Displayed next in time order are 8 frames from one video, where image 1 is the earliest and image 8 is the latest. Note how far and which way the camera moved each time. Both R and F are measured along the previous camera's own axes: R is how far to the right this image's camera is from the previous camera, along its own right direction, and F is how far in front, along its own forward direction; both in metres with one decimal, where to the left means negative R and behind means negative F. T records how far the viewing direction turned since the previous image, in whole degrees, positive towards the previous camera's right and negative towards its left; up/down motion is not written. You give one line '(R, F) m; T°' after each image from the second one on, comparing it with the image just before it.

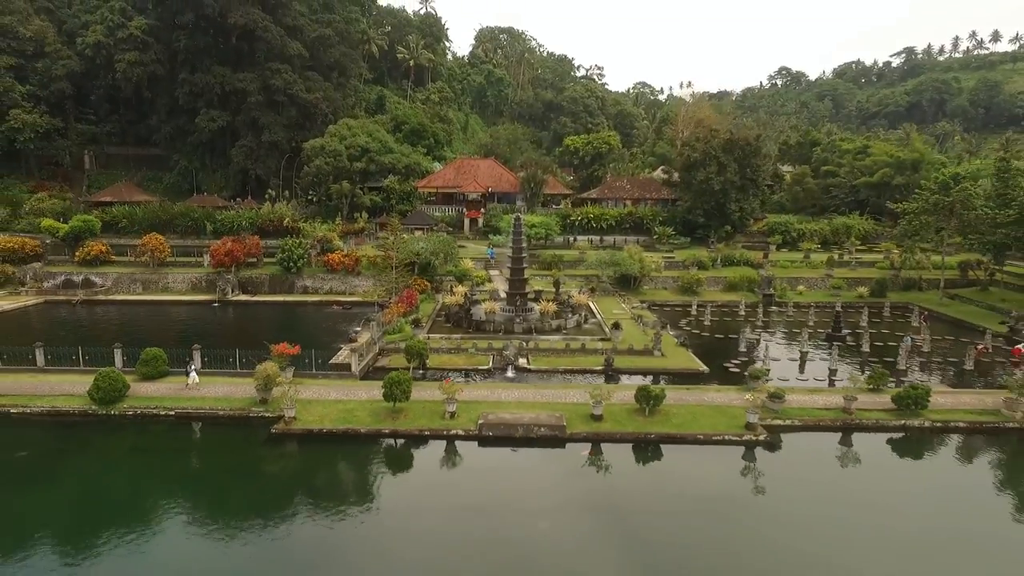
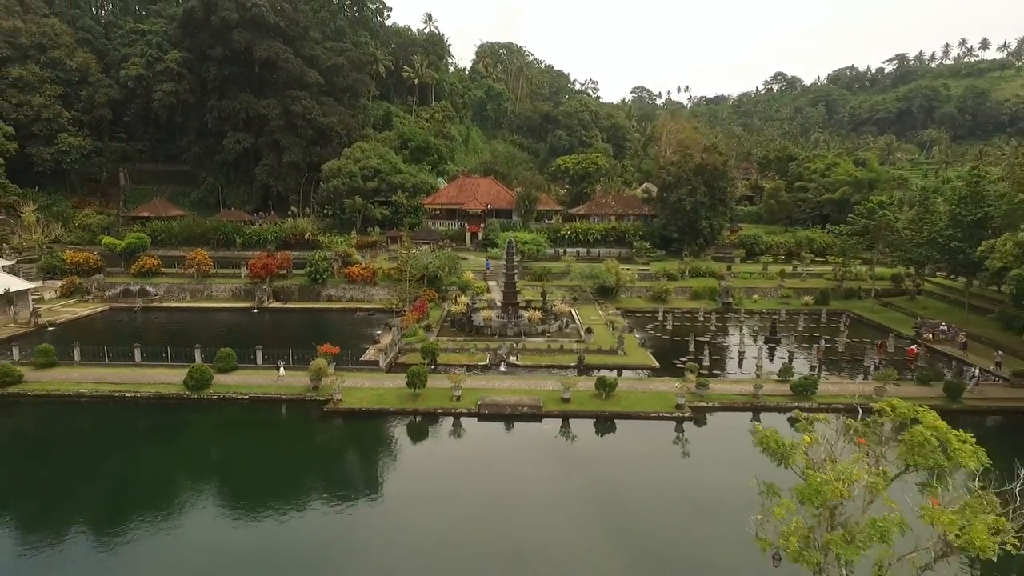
(+0.3, -4.9) m; 0°
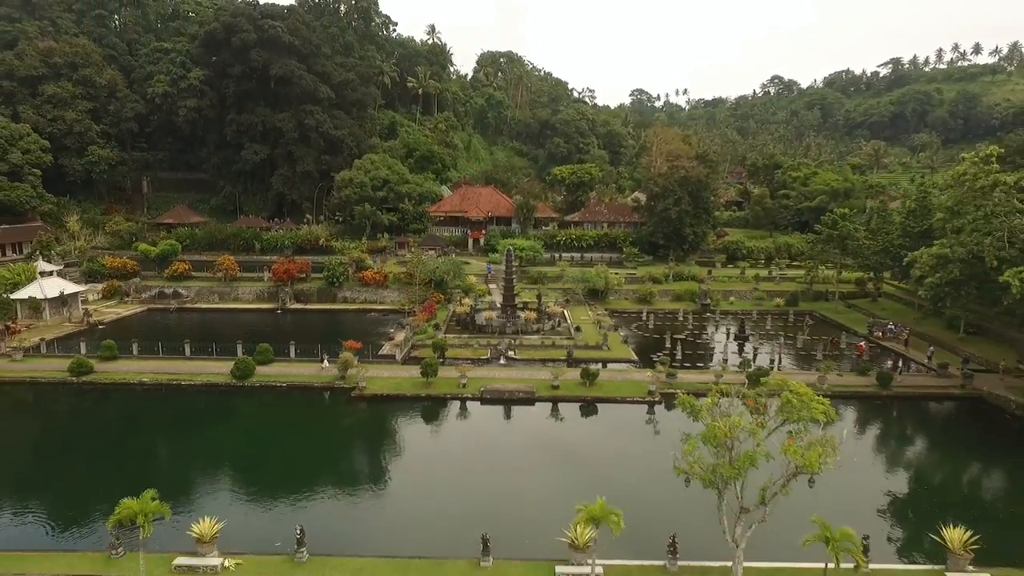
(+0.1, -3.5) m; 0°
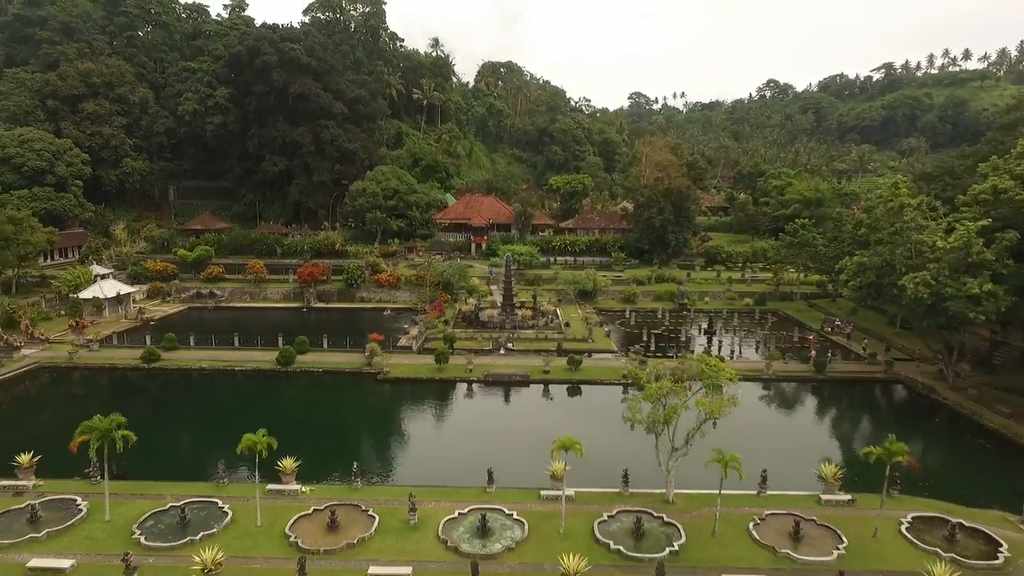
(+0.1, -4.7) m; 0°
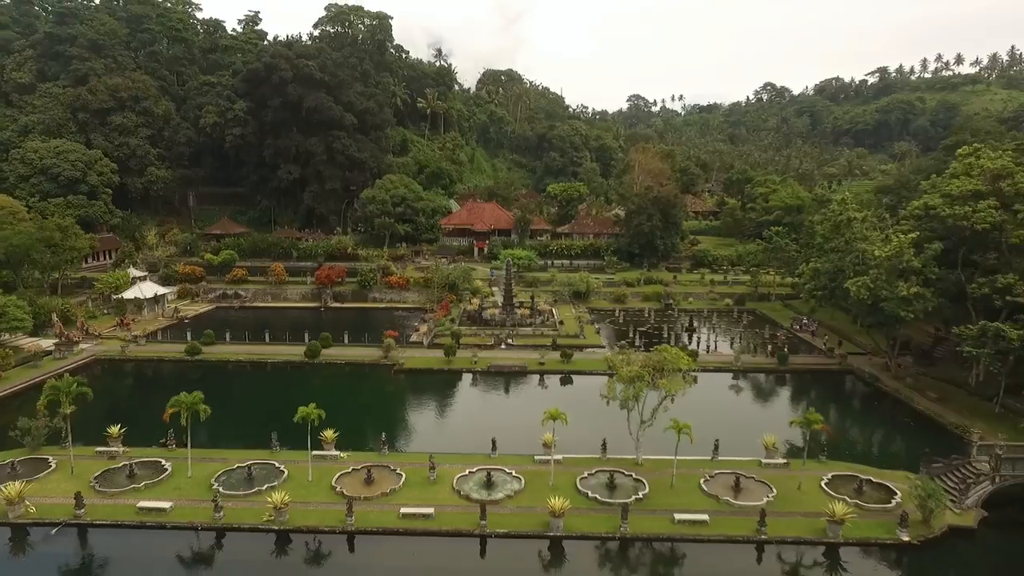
(0.0, -3.8) m; 0°
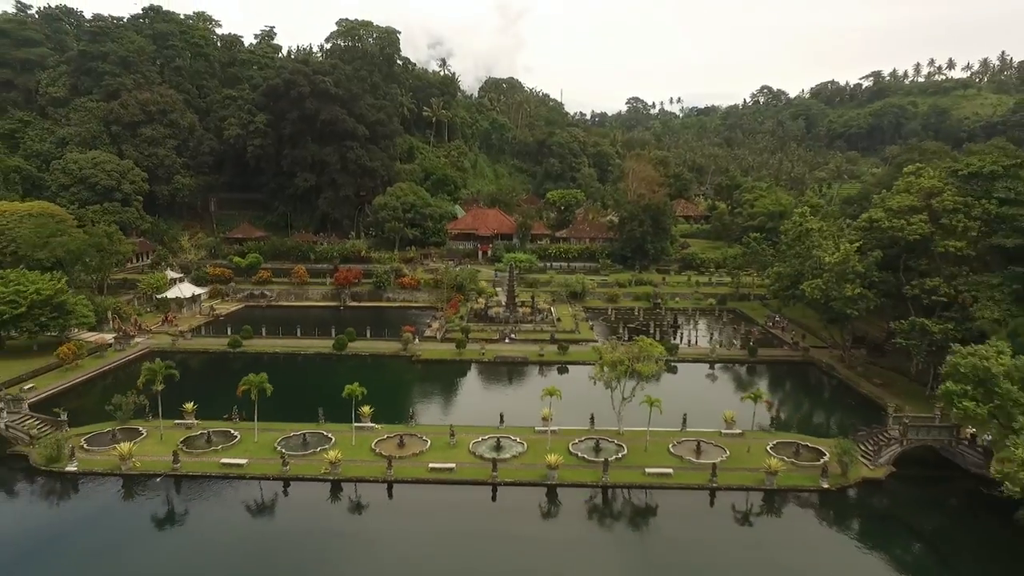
(-0.2, -4.5) m; 0°
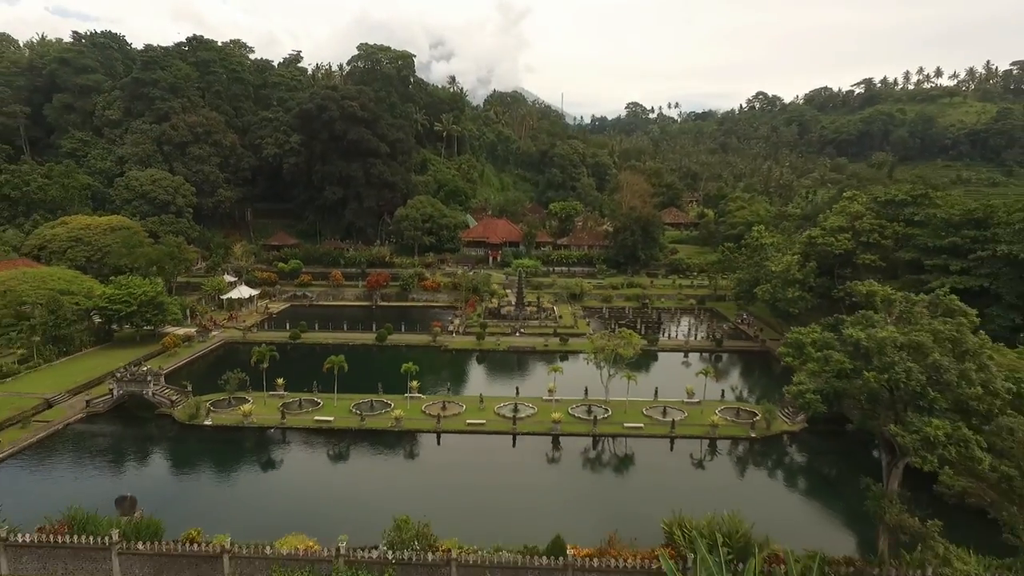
(-0.7, -8.0) m; 0°
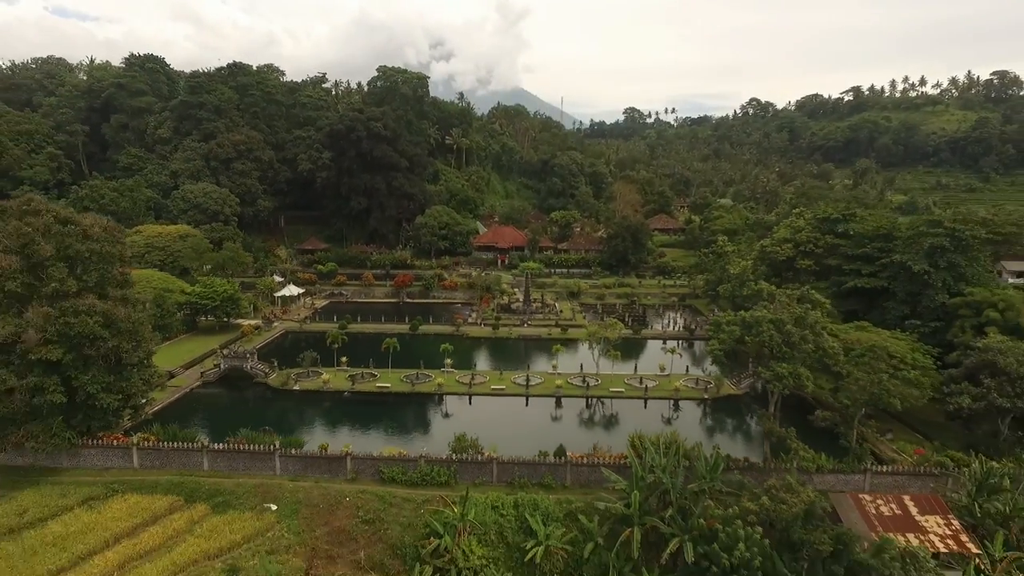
(-0.9, -9.5) m; 0°
